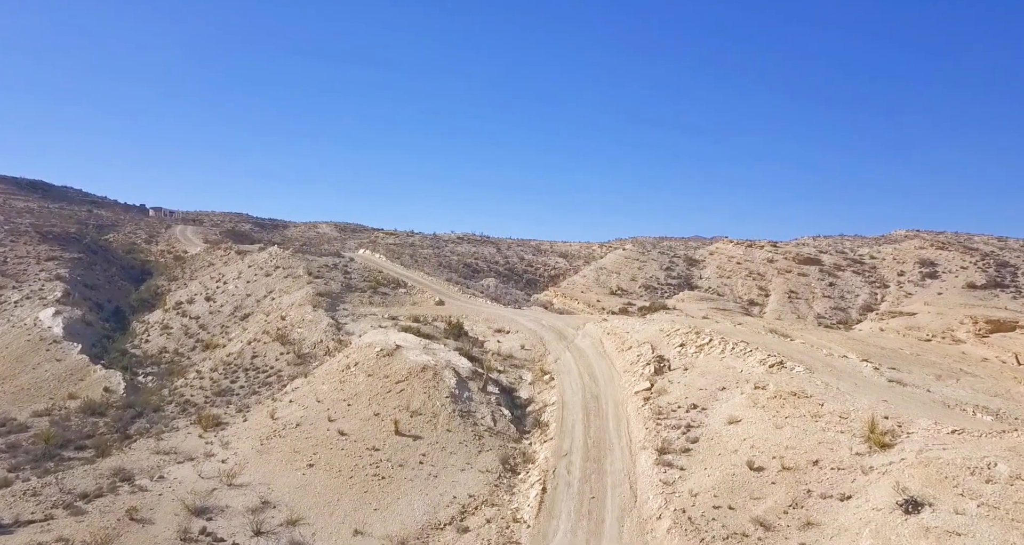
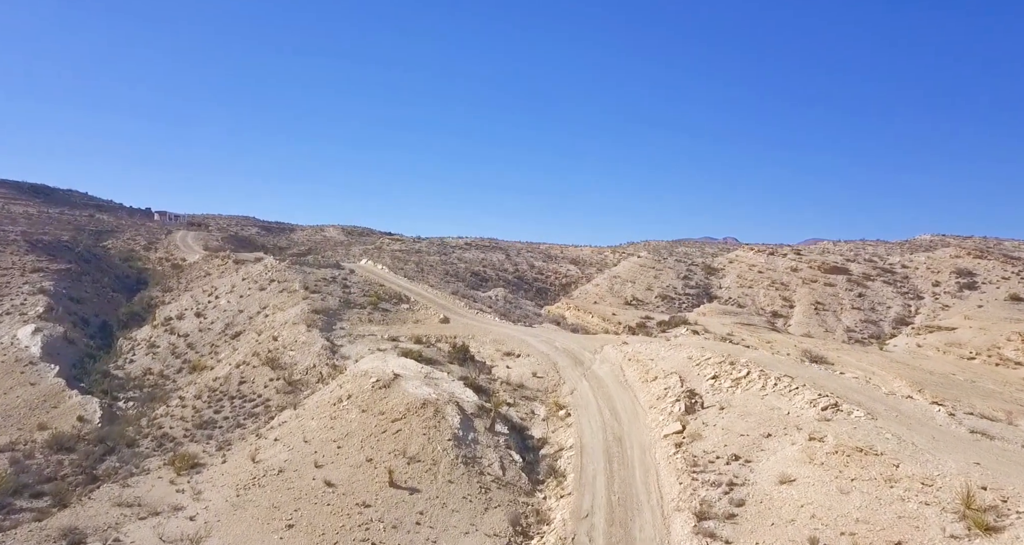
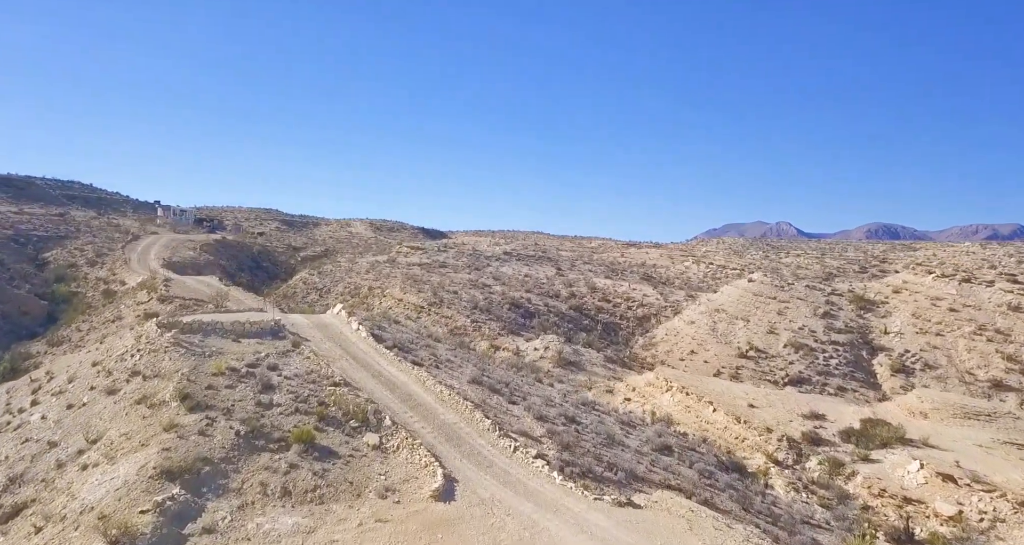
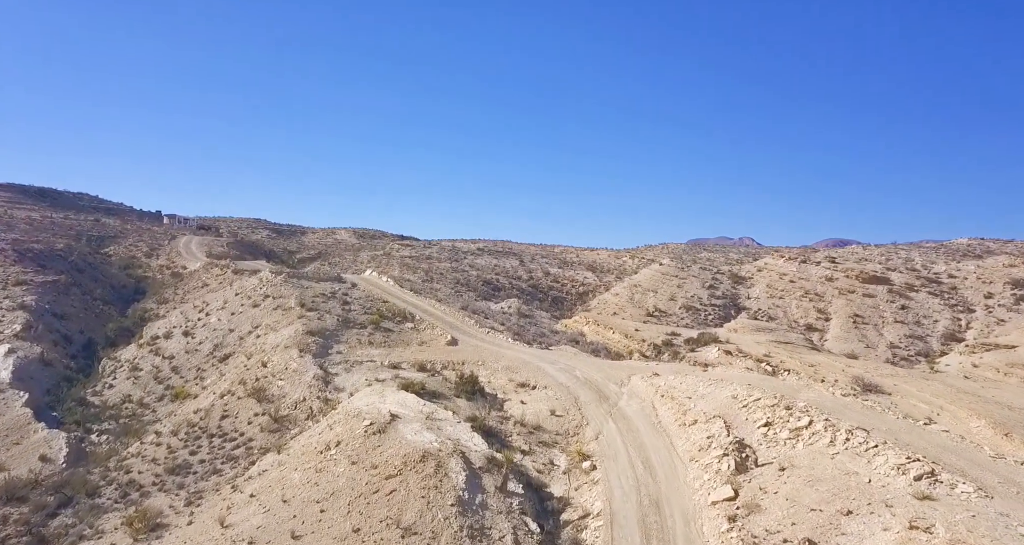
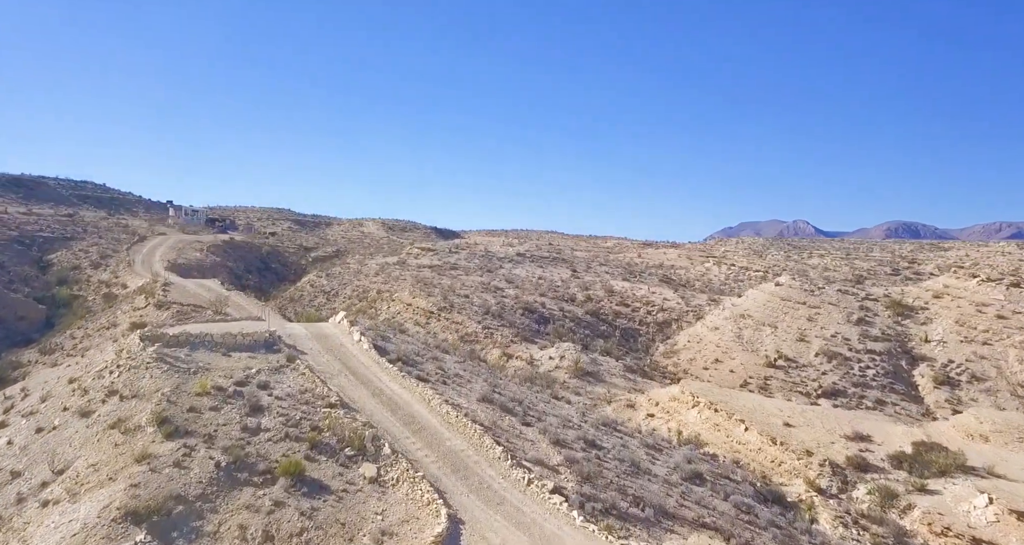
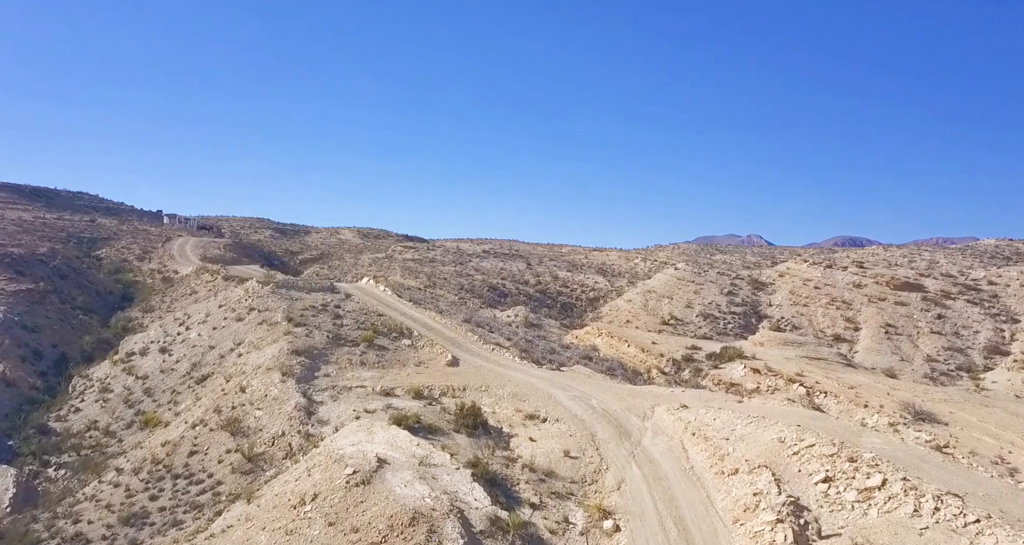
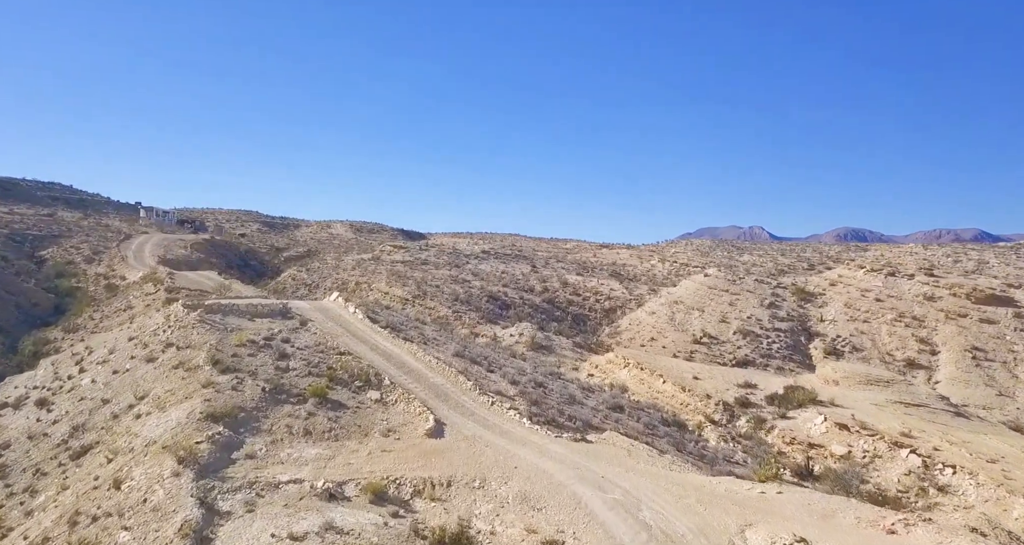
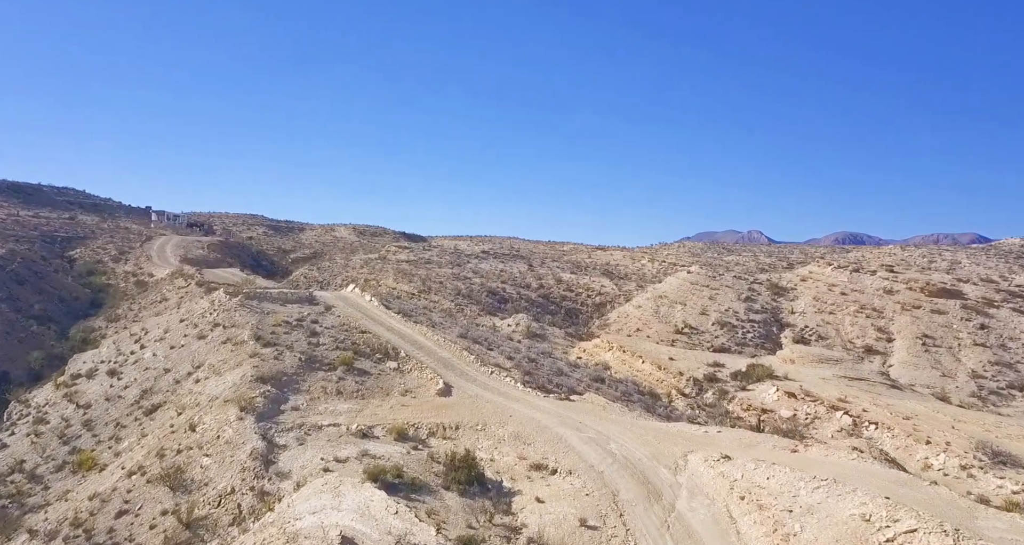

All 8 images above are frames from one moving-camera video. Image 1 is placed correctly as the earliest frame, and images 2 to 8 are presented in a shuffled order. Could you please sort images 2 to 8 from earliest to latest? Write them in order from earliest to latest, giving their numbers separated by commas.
2, 4, 6, 8, 7, 3, 5
